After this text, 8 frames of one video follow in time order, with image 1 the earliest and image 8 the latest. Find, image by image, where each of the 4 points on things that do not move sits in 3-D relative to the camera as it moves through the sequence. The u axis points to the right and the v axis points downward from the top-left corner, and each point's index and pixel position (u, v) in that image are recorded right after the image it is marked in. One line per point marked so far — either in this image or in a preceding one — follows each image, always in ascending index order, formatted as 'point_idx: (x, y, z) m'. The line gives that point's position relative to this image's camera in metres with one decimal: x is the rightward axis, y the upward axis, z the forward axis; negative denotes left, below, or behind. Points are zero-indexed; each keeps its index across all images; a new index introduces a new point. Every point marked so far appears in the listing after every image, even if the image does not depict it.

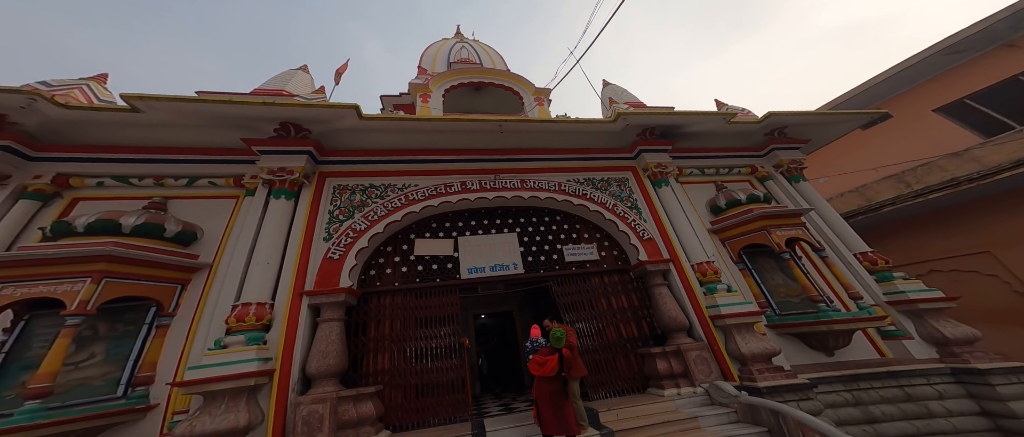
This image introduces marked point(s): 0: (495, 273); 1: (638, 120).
0: (-0.3, -0.8, +4.2) m
1: (+2.3, +1.6, +5.0) m
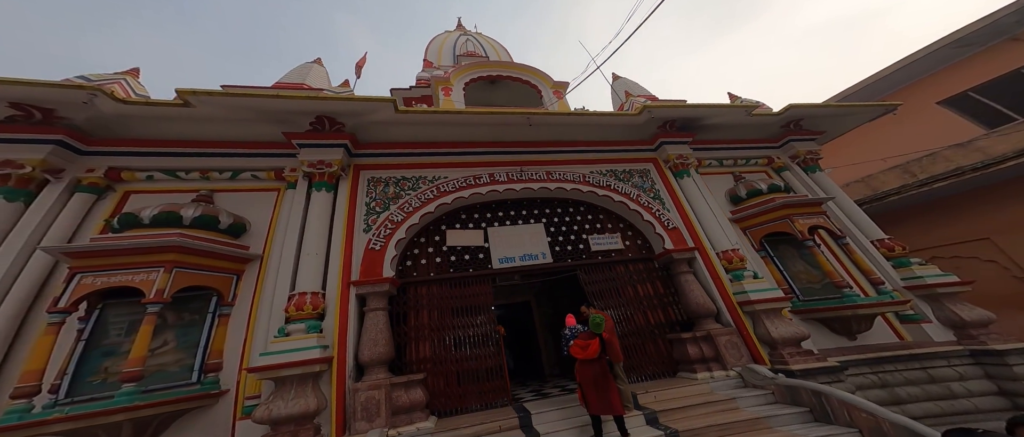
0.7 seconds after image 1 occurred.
0: (+0.1, -0.6, +4.3) m
1: (+2.7, +1.8, +5.1) m
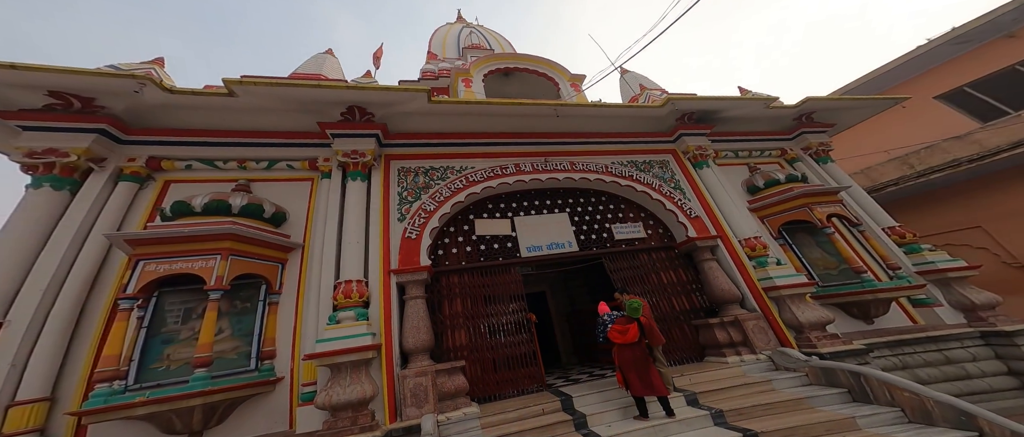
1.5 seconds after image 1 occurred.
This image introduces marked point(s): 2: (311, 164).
0: (+0.6, -0.5, +4.4) m
1: (+3.1, +2.0, +5.1) m
2: (-2.6, +0.7, +3.7) m
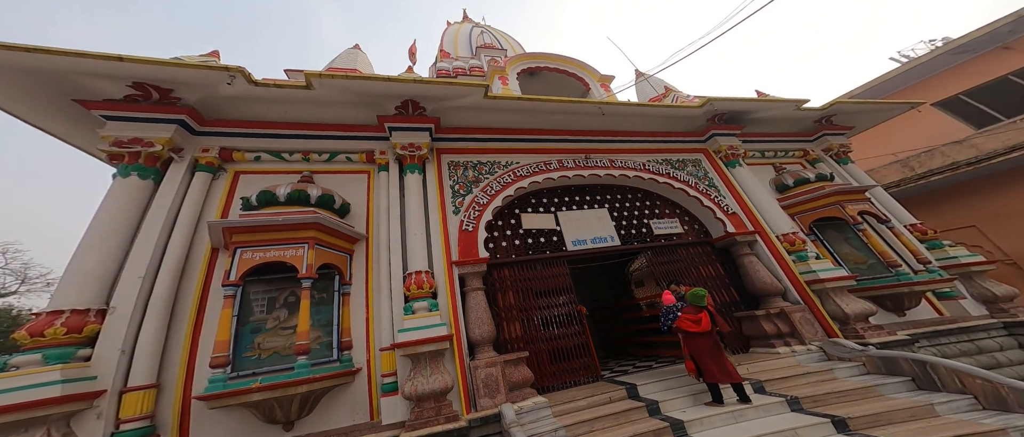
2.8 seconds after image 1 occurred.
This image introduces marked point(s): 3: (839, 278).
0: (+1.3, -0.4, +4.5) m
1: (+3.8, +2.0, +5.3) m
2: (-1.8, +0.8, +3.7) m
3: (+4.6, -0.8, +4.1) m
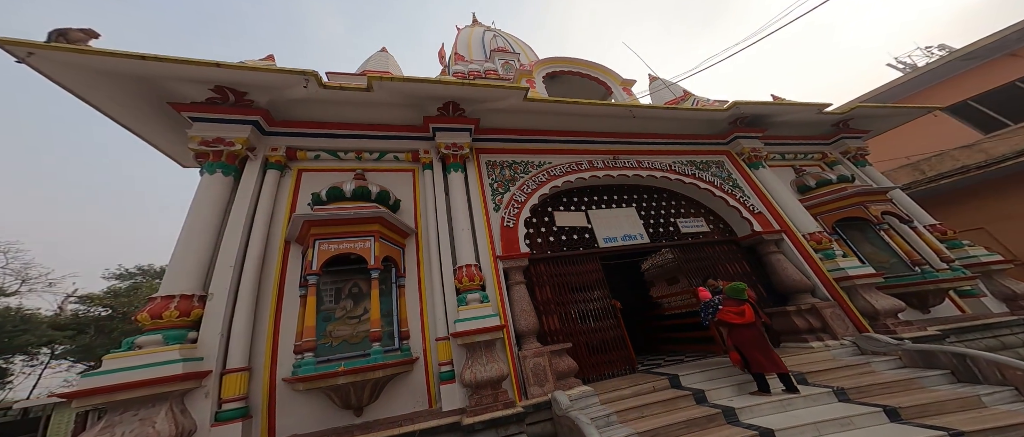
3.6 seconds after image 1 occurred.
0: (+1.8, -0.4, +4.6) m
1: (+4.4, +2.1, +5.4) m
2: (-1.3, +0.8, +3.9) m
3: (+5.1, -0.8, +4.2) m
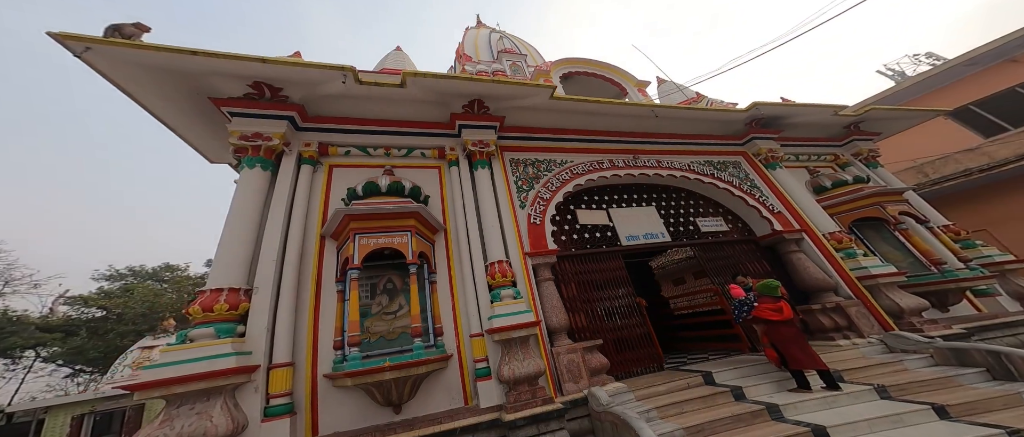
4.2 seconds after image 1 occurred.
0: (+2.2, -0.4, +4.6) m
1: (+4.7, +2.1, +5.4) m
2: (-1.0, +0.9, +3.9) m
3: (+5.5, -0.8, +4.2) m
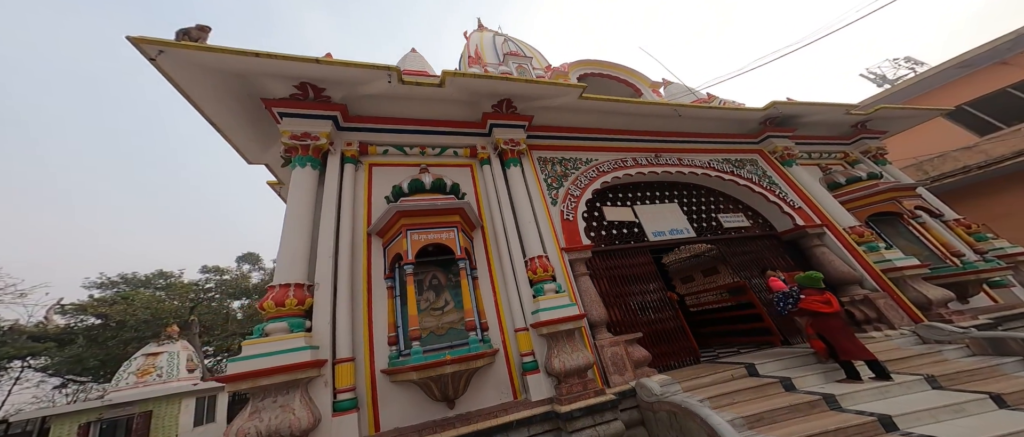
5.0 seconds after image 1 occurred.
0: (+2.6, -0.3, +4.7) m
1: (+5.1, +2.1, +5.5) m
2: (-0.5, +0.9, +3.9) m
3: (+5.9, -0.7, +4.3) m
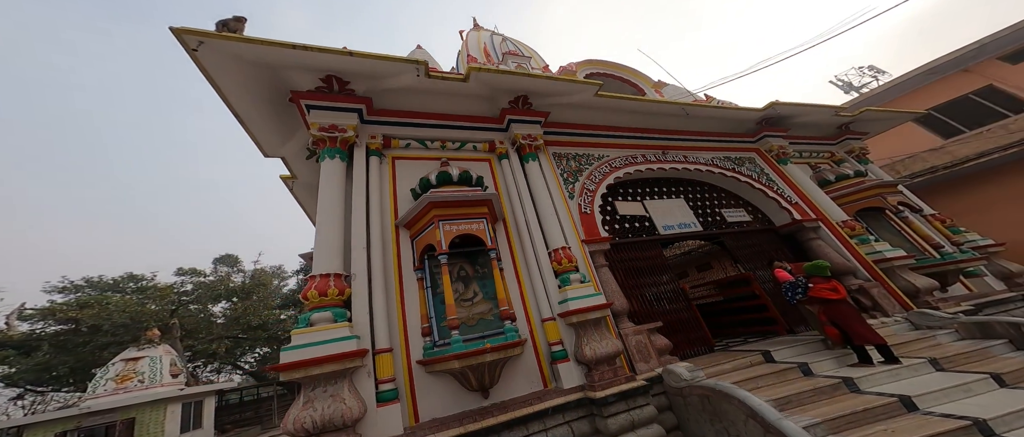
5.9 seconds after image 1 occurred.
0: (+2.8, -0.2, +4.8) m
1: (+5.3, +2.2, +5.8) m
2: (-0.3, +1.0, +3.9) m
3: (+6.1, -0.6, +4.6) m
